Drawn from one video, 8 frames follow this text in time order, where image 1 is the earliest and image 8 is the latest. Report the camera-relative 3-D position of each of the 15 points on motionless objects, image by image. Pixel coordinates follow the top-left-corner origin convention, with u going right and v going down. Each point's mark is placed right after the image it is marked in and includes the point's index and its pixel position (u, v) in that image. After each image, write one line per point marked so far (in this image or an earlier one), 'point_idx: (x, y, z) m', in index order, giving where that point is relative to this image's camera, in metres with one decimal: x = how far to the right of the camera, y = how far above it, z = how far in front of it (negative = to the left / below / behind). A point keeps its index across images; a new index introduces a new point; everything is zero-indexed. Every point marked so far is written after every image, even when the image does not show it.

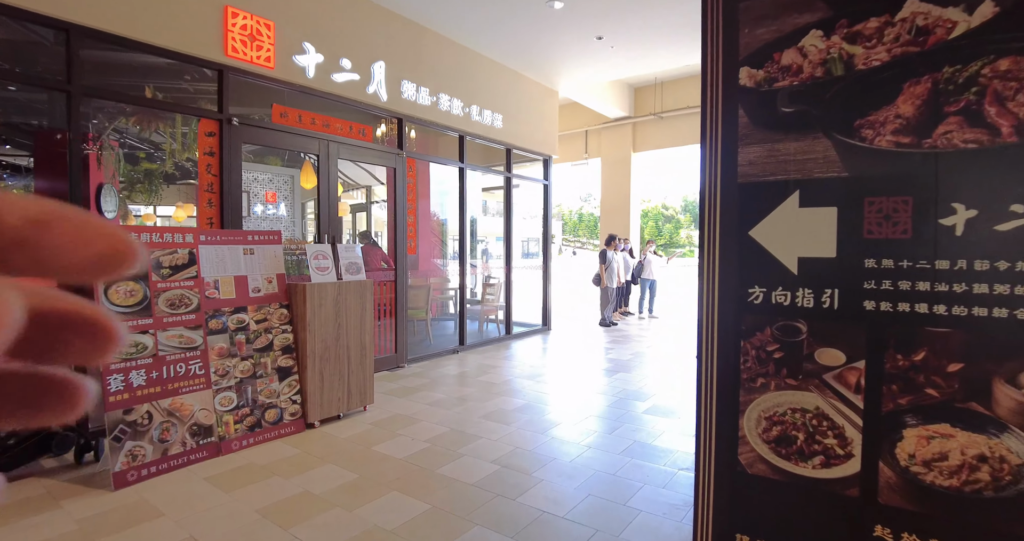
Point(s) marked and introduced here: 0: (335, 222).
0: (-1.6, +0.4, +5.0) m
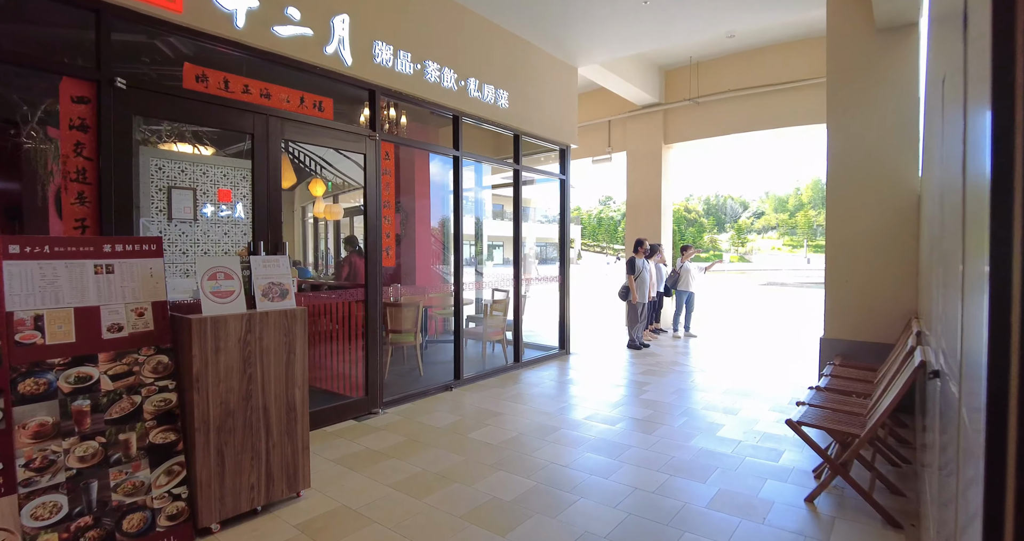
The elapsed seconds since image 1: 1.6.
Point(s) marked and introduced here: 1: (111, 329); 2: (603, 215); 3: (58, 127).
0: (-1.6, +0.3, +3.8) m
1: (-1.8, -0.3, +2.4) m
2: (+2.4, +1.5, +14.0) m
3: (-2.4, +0.8, +2.9) m
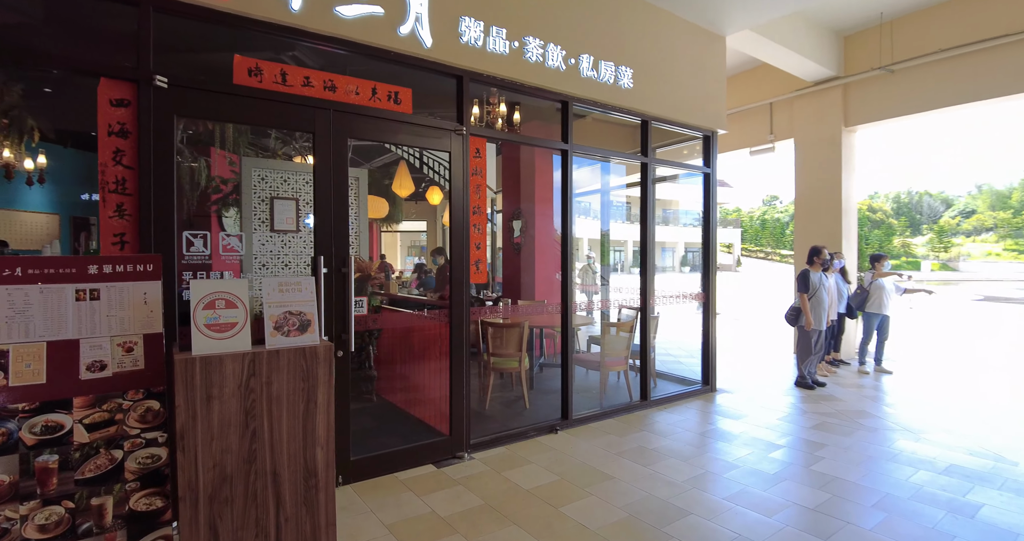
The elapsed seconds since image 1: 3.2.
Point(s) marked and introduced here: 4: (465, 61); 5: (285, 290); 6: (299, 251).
0: (-1.0, +0.2, +3.2) m
1: (-1.5, -0.4, +2.0) m
2: (+5.6, +1.2, +12.0) m
3: (-2.0, +0.7, +2.6) m
4: (-0.3, +1.4, +3.6) m
5: (-0.9, -0.1, +2.2) m
6: (-1.2, +0.1, +3.1) m
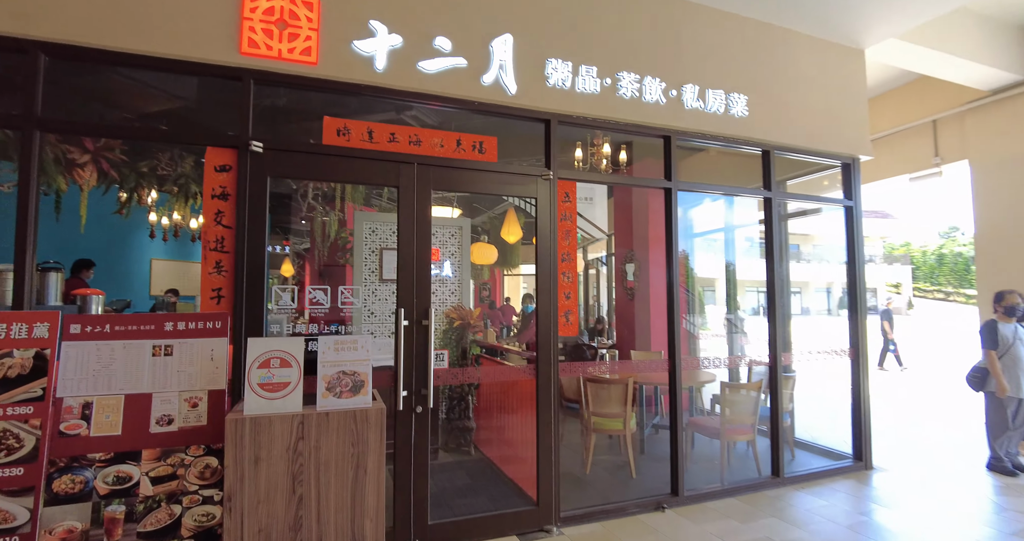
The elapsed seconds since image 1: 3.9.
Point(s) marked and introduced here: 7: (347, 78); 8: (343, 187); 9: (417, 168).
0: (-0.5, -0.1, +3.2) m
1: (-1.3, -0.6, +2.0) m
2: (+8.1, +0.3, +10.1) m
3: (-1.6, +0.4, +2.8) m
4: (+0.3, +1.1, +3.5) m
5: (-0.7, -0.3, +2.2) m
6: (-0.8, -0.2, +3.1) m
7: (-0.9, +1.1, +3.0) m
8: (-1.0, +0.5, +3.1) m
9: (-0.6, +0.6, +3.2) m
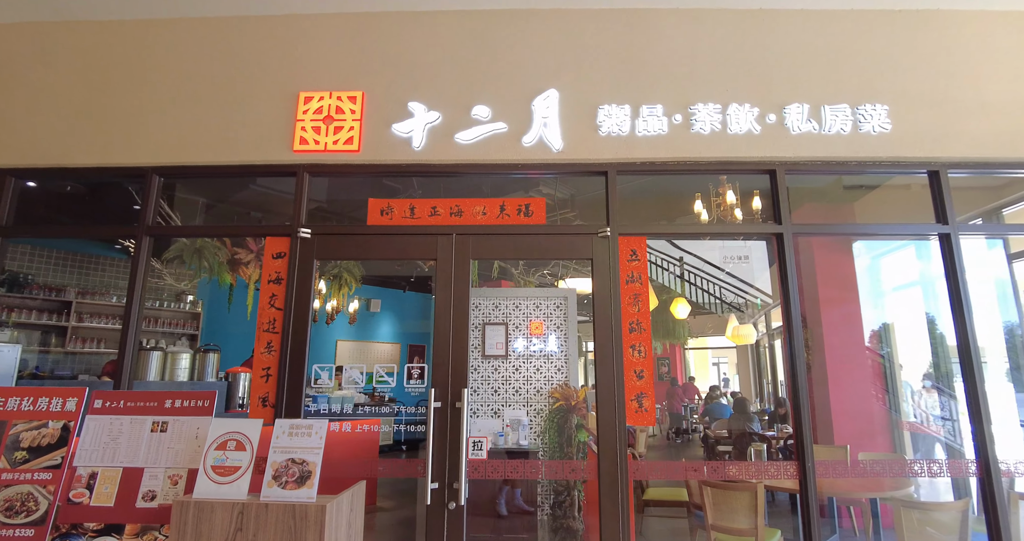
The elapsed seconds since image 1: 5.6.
0: (-0.3, -0.5, +2.9) m
1: (-1.5, -0.9, +2.1) m
2: (+10.3, -0.3, +6.1) m
3: (-1.4, -0.1, +3.1) m
4: (+0.5, +0.7, +3.1) m
5: (-0.8, -0.6, +2.0) m
6: (-0.5, -0.6, +3.0) m
7: (-0.7, +0.6, +3.1) m
8: (-0.7, 0.0, +3.1) m
9: (-0.3, +0.2, +3.1) m
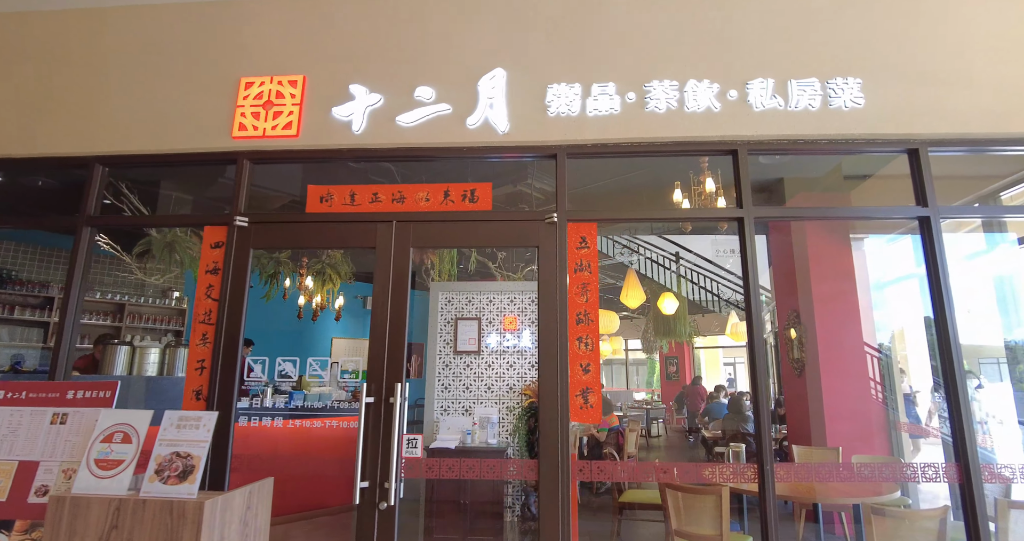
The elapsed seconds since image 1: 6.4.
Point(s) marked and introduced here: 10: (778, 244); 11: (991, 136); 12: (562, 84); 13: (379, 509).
0: (-0.6, -0.5, +2.8) m
1: (-1.8, -0.8, +2.1) m
2: (+10.1, -0.2, +5.5) m
3: (-1.7, 0.0, +3.0) m
4: (+0.2, +0.7, +2.9) m
5: (-1.2, -0.6, +1.9) m
6: (-0.8, -0.5, +2.8) m
7: (-1.0, +0.7, +3.0) m
8: (-1.0, +0.1, +3.0) m
9: (-0.6, +0.2, +3.0) m
10: (+1.4, +0.1, +2.9) m
11: (+2.6, +0.7, +2.9) m
12: (+0.3, +1.0, +3.0) m
13: (-0.7, -1.2, +2.6) m
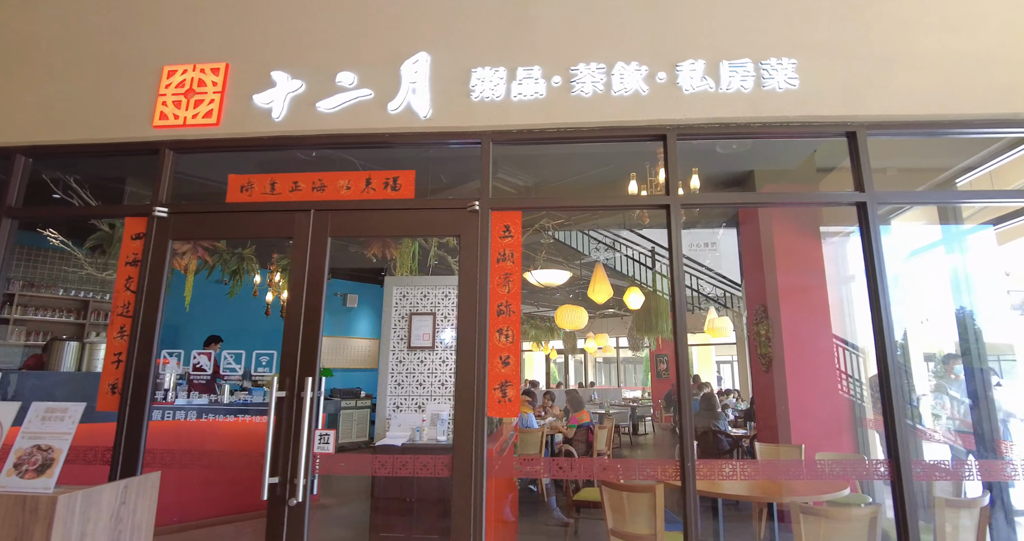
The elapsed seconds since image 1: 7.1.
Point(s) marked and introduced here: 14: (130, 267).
0: (-1.0, -0.4, +2.7) m
1: (-2.2, -0.8, +2.0) m
2: (+9.7, -0.1, +5.3) m
3: (-2.1, 0.0, +3.0) m
4: (-0.2, +0.8, +2.9) m
5: (-1.6, -0.5, +1.9) m
6: (-1.2, -0.5, +2.8) m
7: (-1.4, +0.8, +2.9) m
8: (-1.4, +0.1, +2.9) m
9: (-1.0, +0.3, +2.9) m
10: (+1.0, +0.2, +2.8) m
11: (+2.2, +0.8, +2.8) m
12: (-0.1, +1.1, +2.9) m
13: (-1.1, -1.1, +2.6) m
14: (-2.1, 0.0, +2.9) m
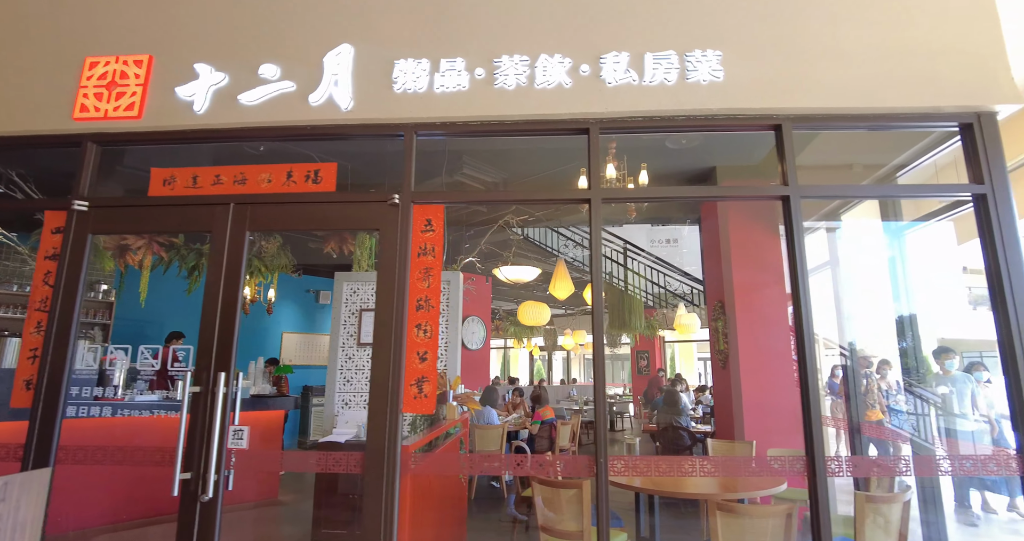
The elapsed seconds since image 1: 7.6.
0: (-1.4, -0.4, +2.7) m
1: (-2.6, -0.8, +2.0) m
2: (+9.3, -0.1, +5.3) m
3: (-2.6, +0.1, +2.9) m
4: (-0.6, +0.8, +2.8) m
5: (-2.0, -0.5, +1.8) m
6: (-1.6, -0.5, +2.7) m
7: (-1.8, +0.8, +2.9) m
8: (-1.8, +0.2, +2.9) m
9: (-1.4, +0.3, +2.8) m
10: (+0.6, +0.2, +2.8) m
11: (+1.8, +0.8, +2.7) m
12: (-0.5, +1.1, +2.8) m
13: (-1.5, -1.1, +2.5) m
14: (-2.5, +0.1, +2.9) m
